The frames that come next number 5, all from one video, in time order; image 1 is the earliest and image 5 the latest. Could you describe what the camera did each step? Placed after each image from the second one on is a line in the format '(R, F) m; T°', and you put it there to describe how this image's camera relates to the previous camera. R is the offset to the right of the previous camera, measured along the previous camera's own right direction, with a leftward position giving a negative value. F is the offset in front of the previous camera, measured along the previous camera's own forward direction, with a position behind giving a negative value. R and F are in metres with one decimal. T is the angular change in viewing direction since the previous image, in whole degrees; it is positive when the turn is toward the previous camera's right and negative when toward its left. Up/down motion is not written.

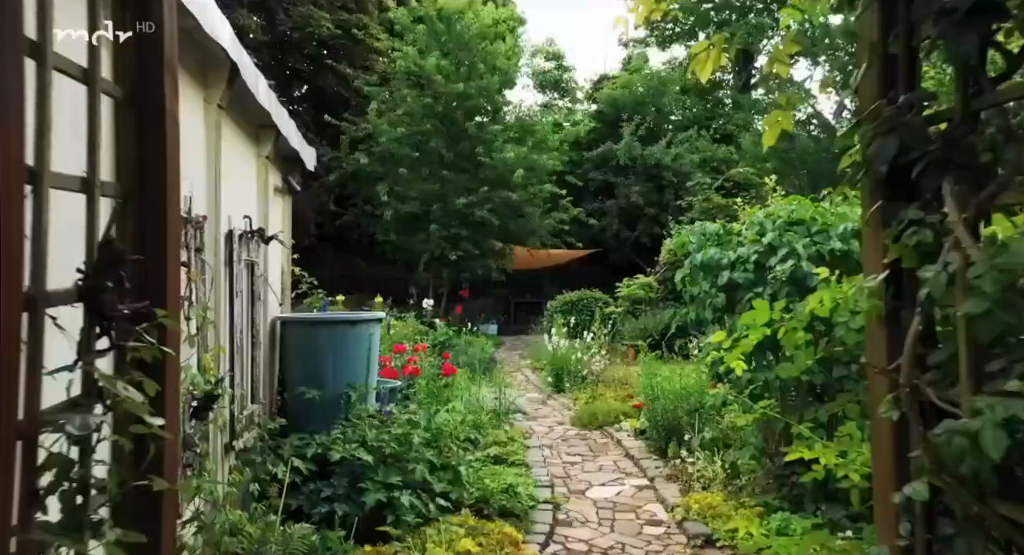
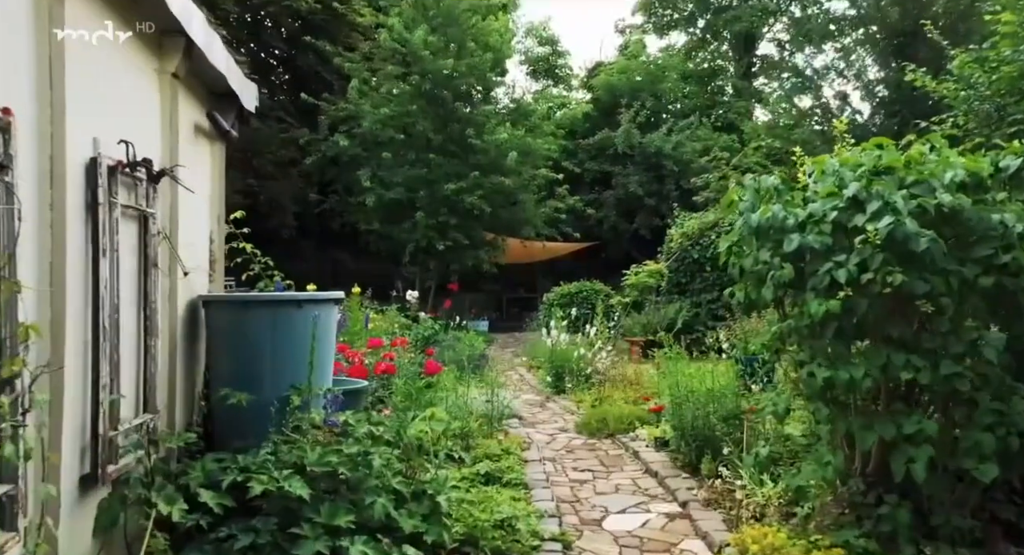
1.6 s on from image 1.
(0.0, +1.2) m; +1°
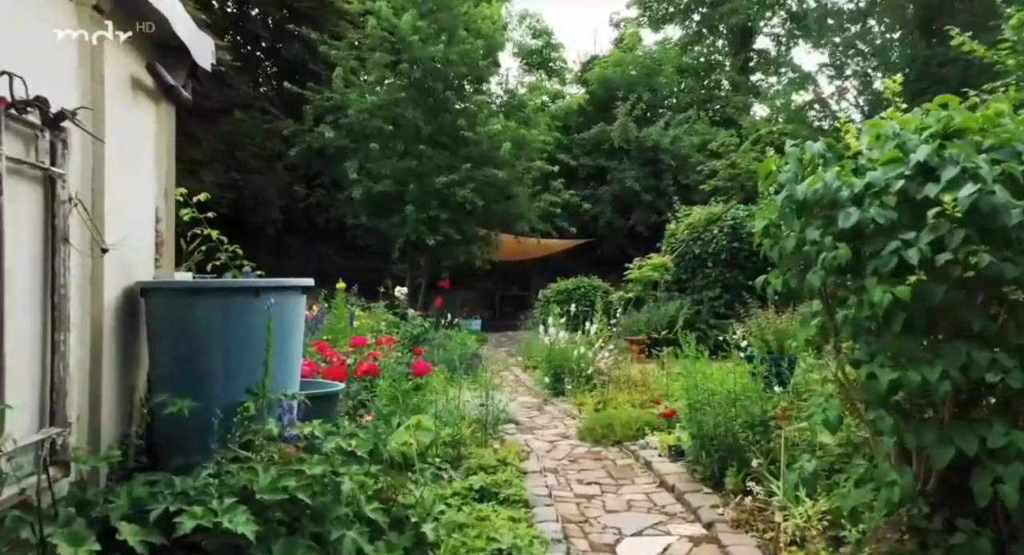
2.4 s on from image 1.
(0.0, +0.6) m; +1°
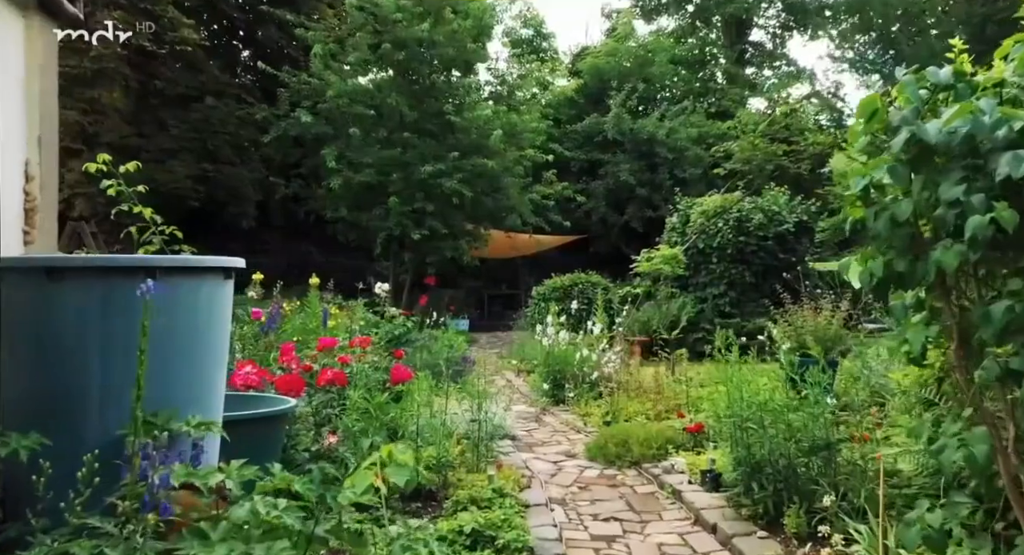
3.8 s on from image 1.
(-0.1, +0.9) m; +1°
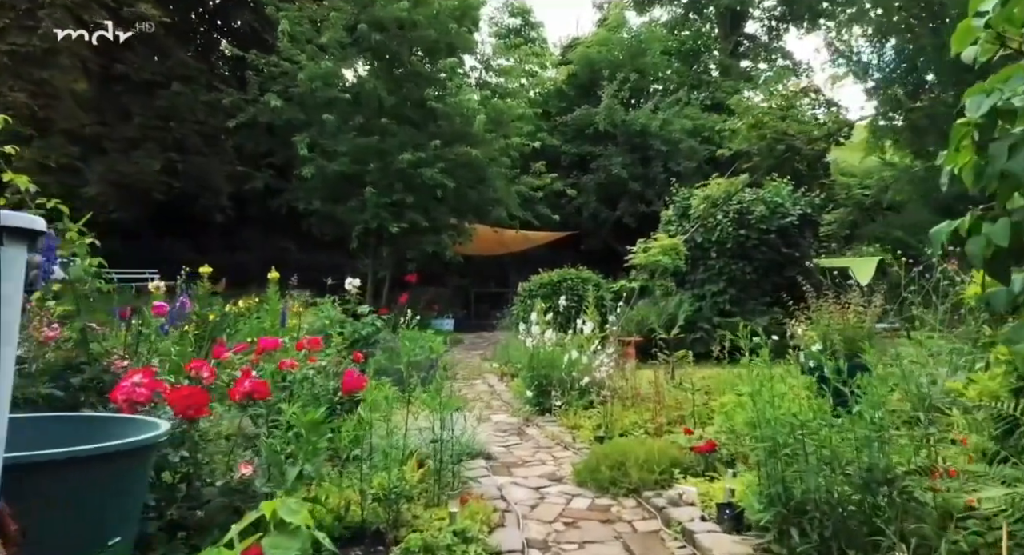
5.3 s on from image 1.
(+0.1, +0.9) m; +1°
